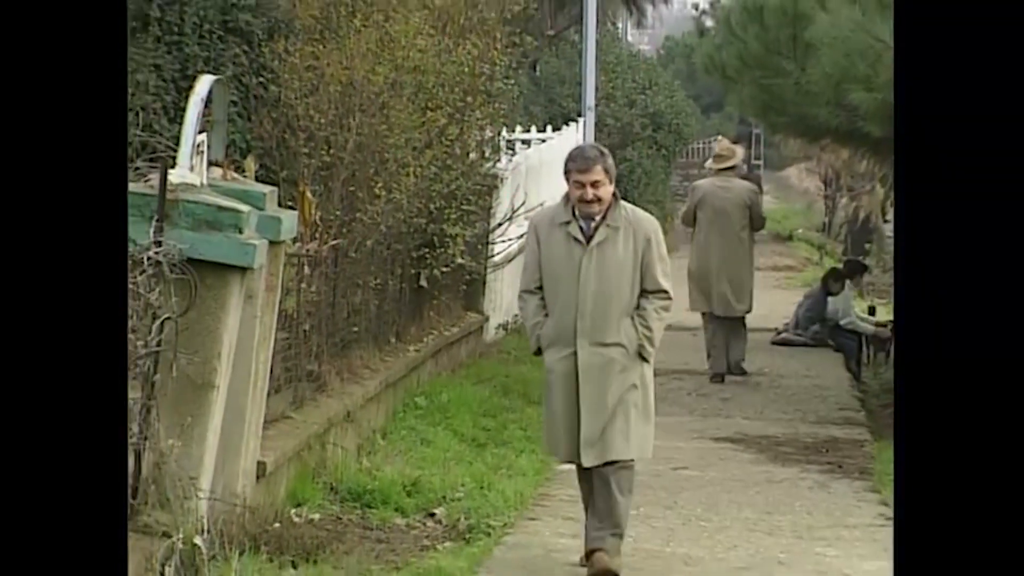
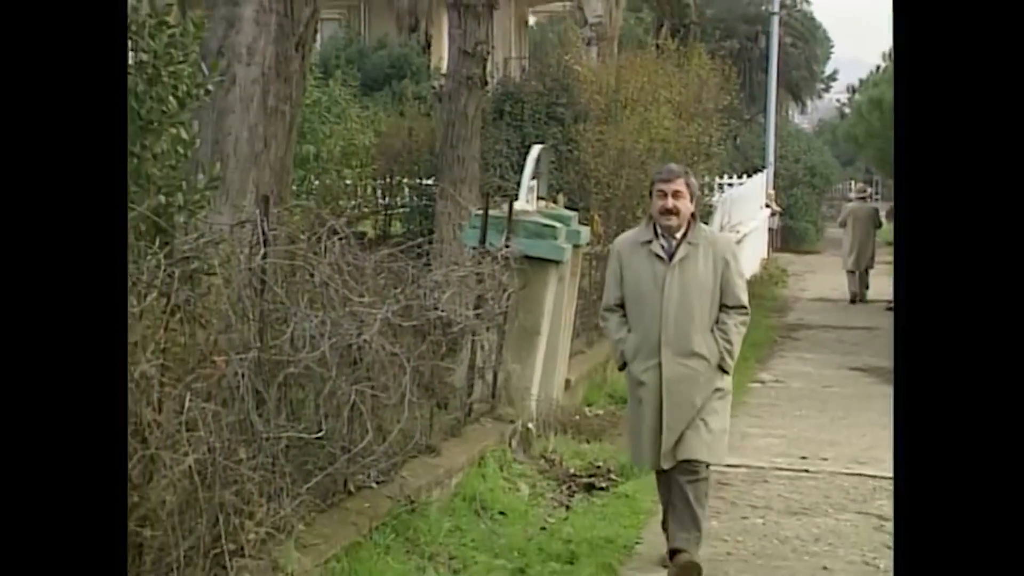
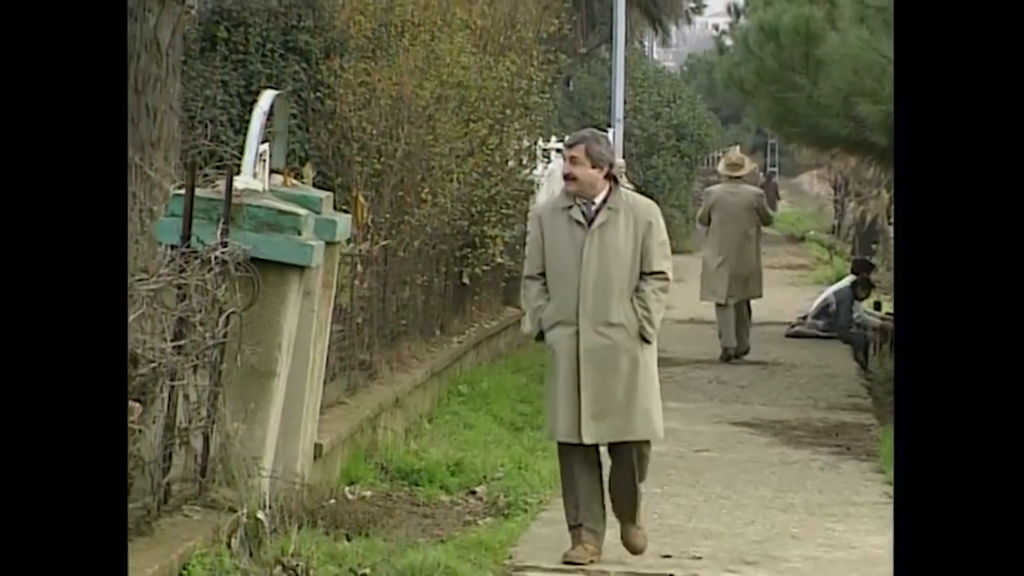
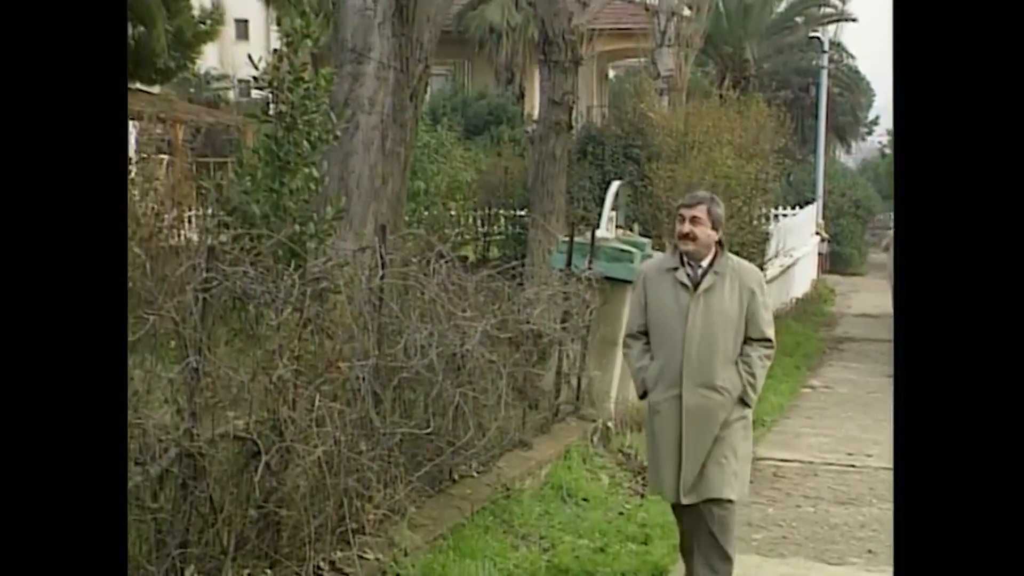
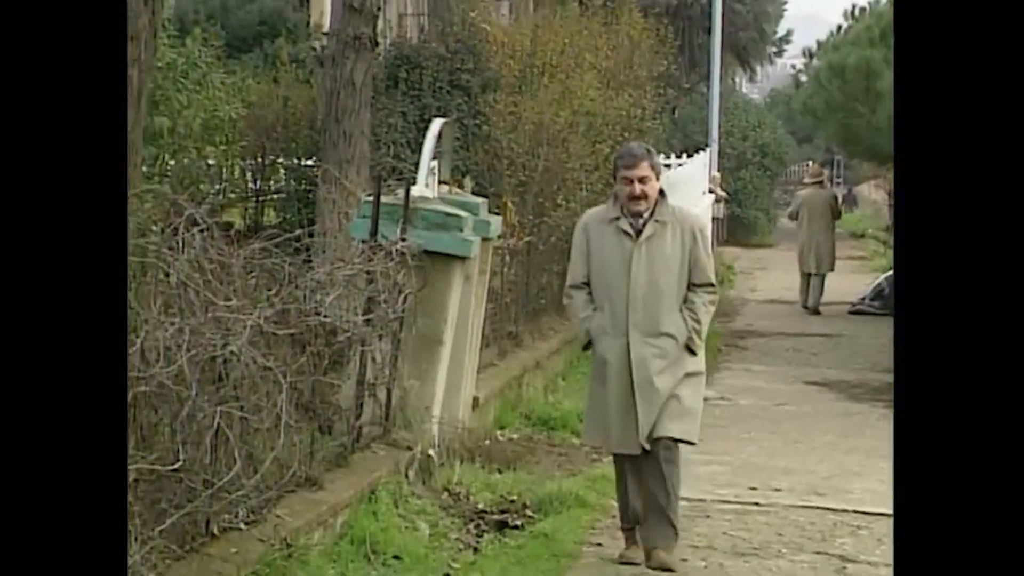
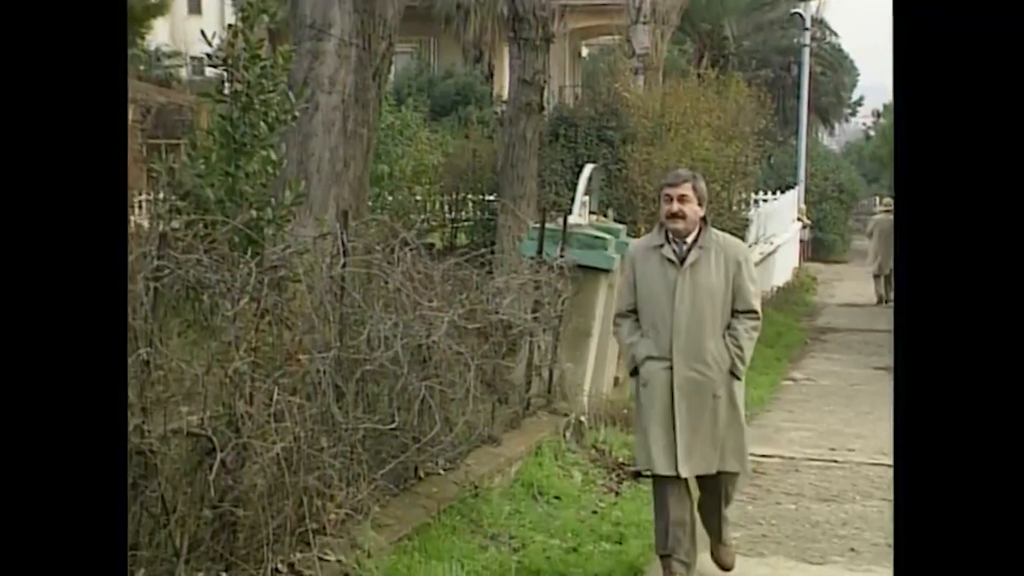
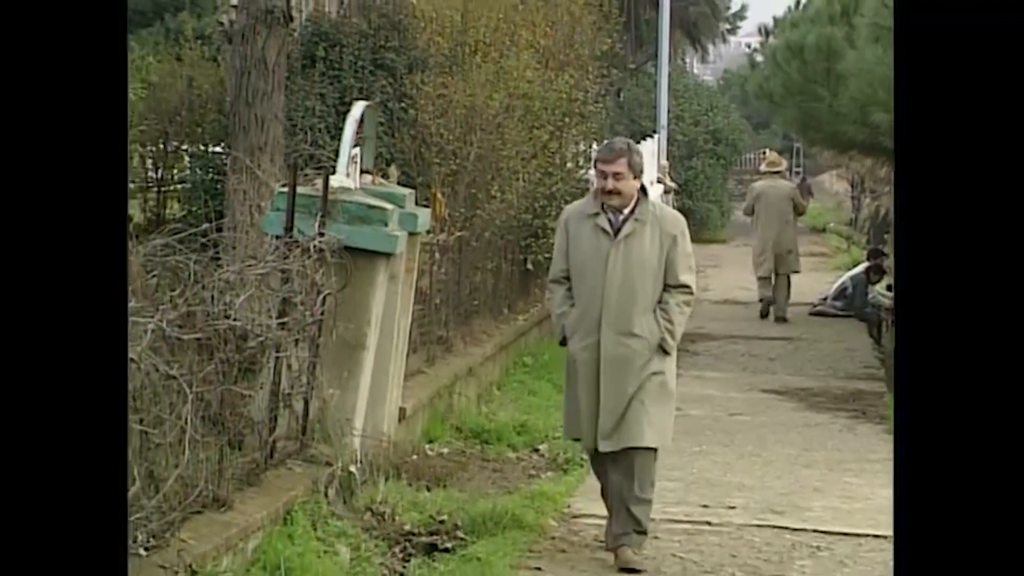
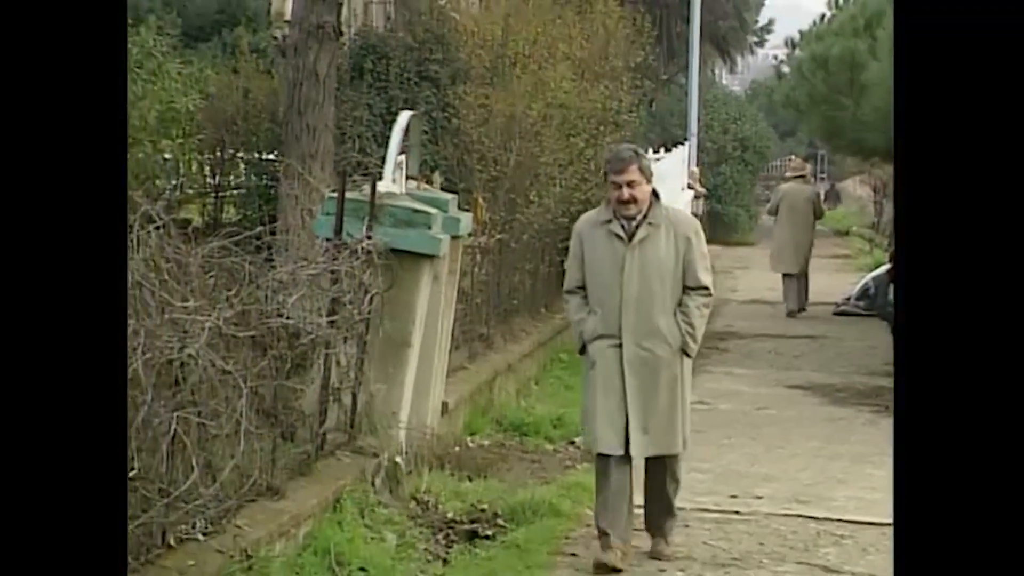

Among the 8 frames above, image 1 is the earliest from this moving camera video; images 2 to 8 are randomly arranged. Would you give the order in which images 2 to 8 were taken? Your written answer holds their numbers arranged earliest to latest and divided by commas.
3, 7, 8, 5, 2, 6, 4
